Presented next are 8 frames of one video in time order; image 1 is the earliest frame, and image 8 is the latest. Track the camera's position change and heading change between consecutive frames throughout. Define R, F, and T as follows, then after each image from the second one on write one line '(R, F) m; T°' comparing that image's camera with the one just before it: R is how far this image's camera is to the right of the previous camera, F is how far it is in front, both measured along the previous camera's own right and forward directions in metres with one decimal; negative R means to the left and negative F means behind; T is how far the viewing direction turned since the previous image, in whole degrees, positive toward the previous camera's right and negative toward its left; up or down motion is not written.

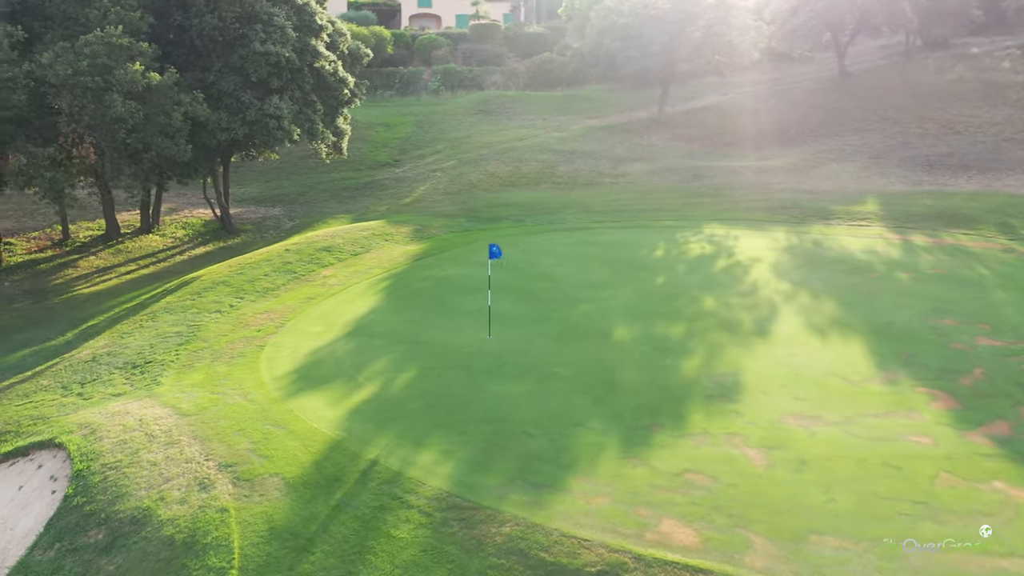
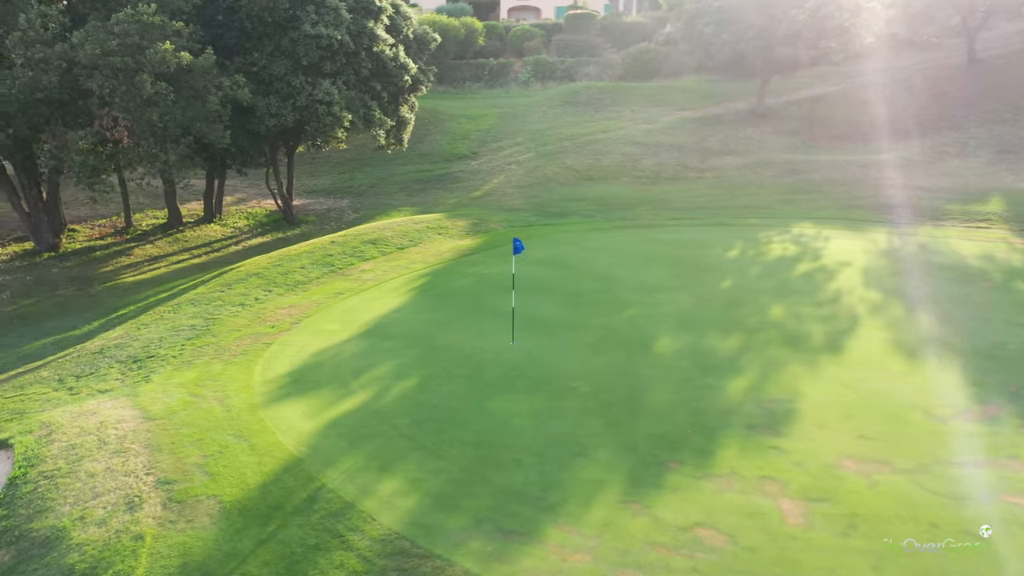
(+1.3, +1.8) m; -8°
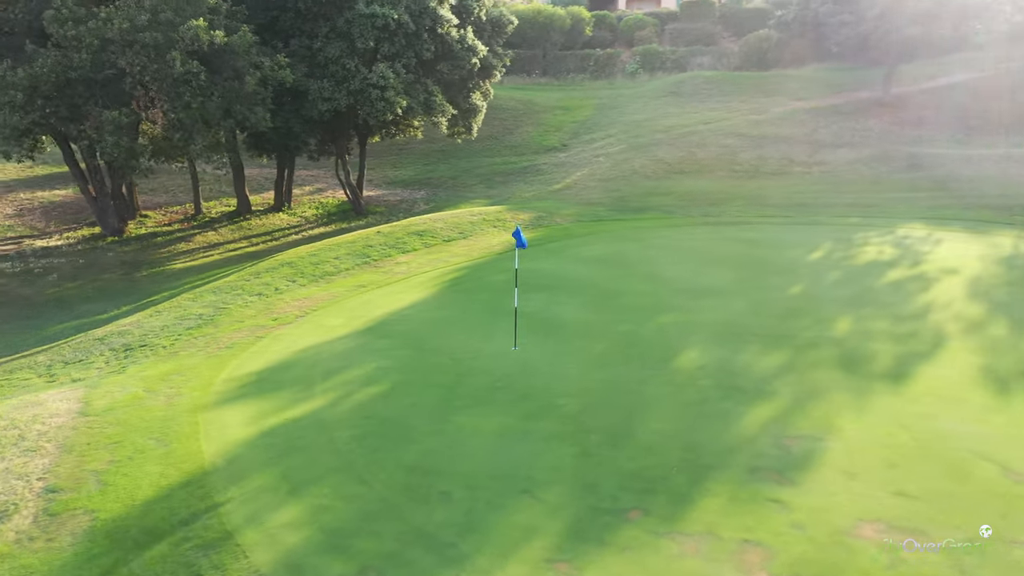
(+1.7, +1.8) m; -9°
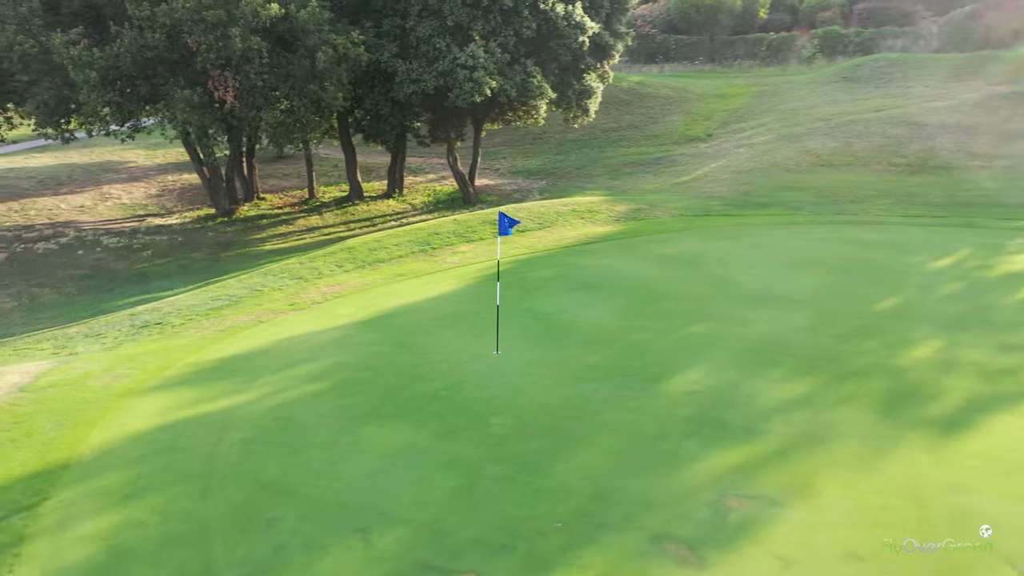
(+2.5, +1.9) m; -14°
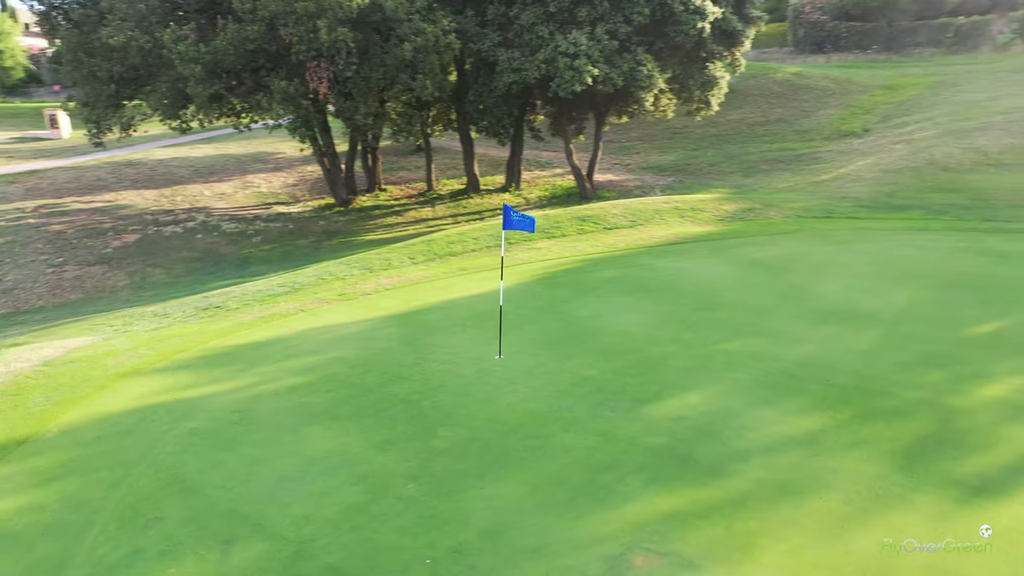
(+1.9, +1.0) m; -12°
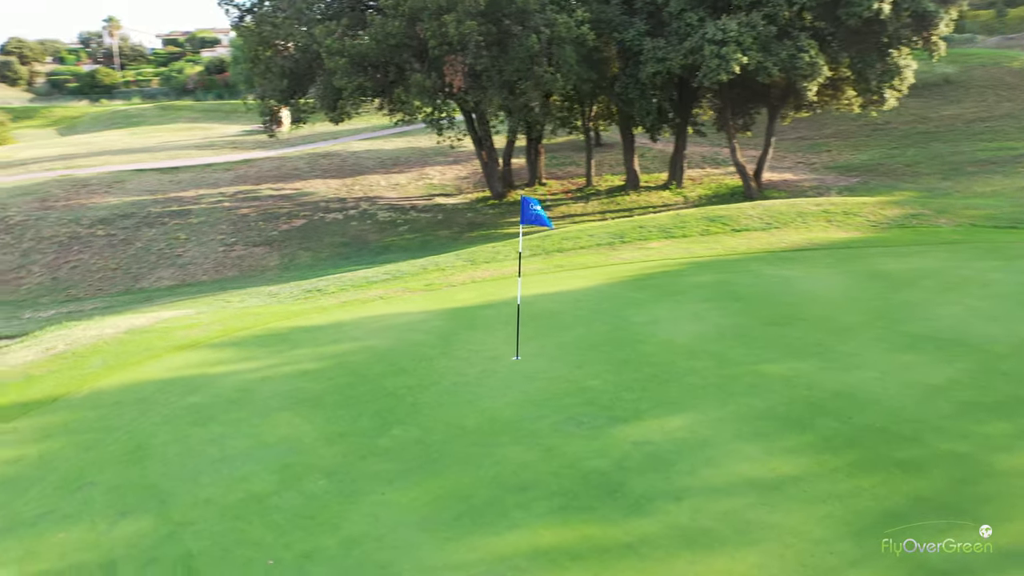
(+2.0, +0.8) m; -16°
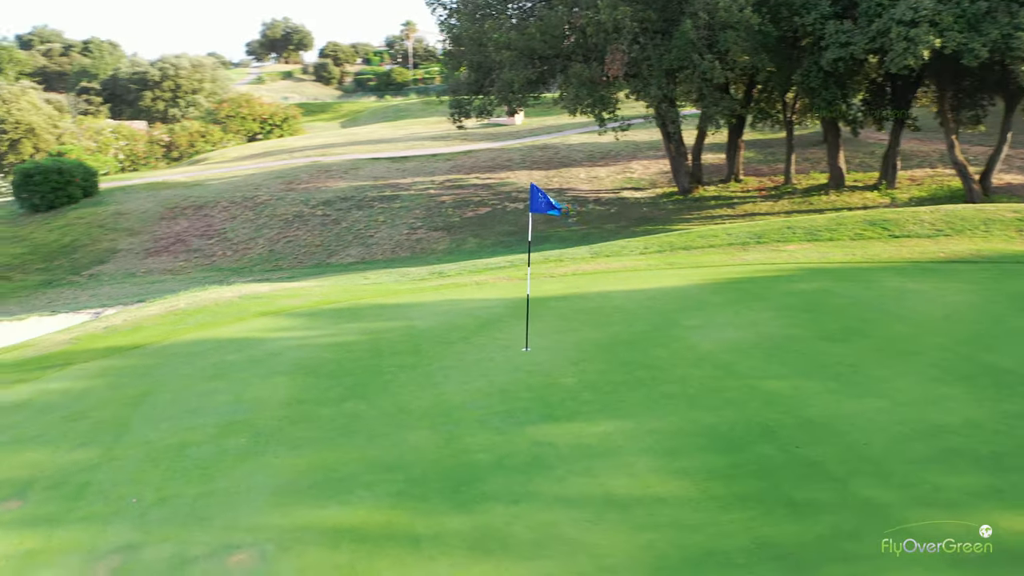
(+2.5, +0.5) m; -19°
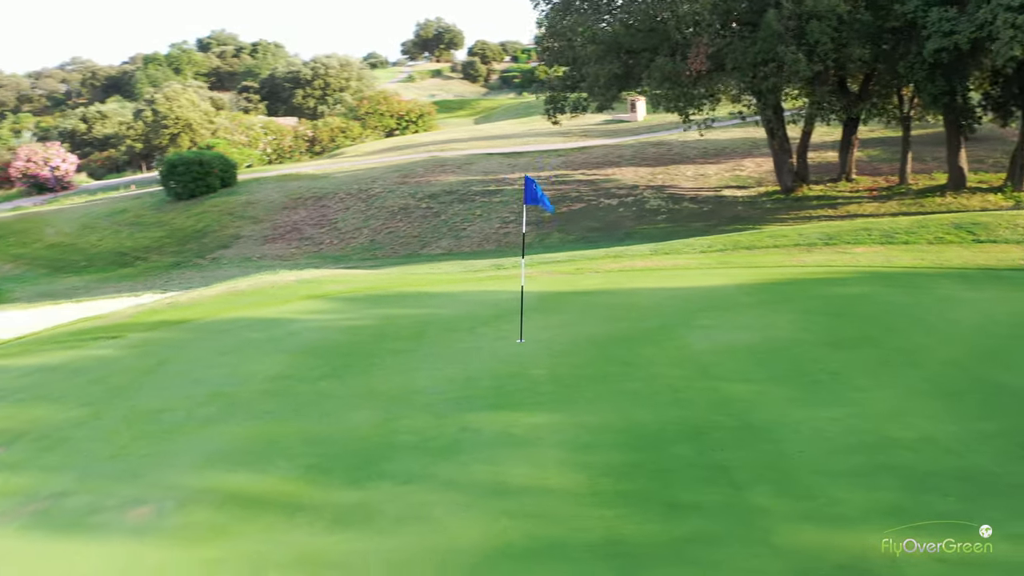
(+1.5, +0.1) m; -10°
